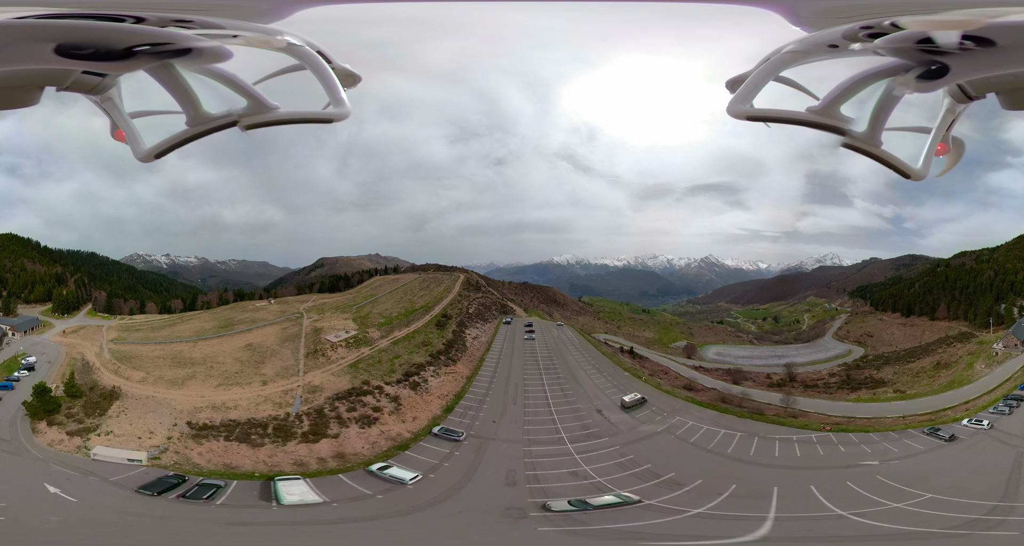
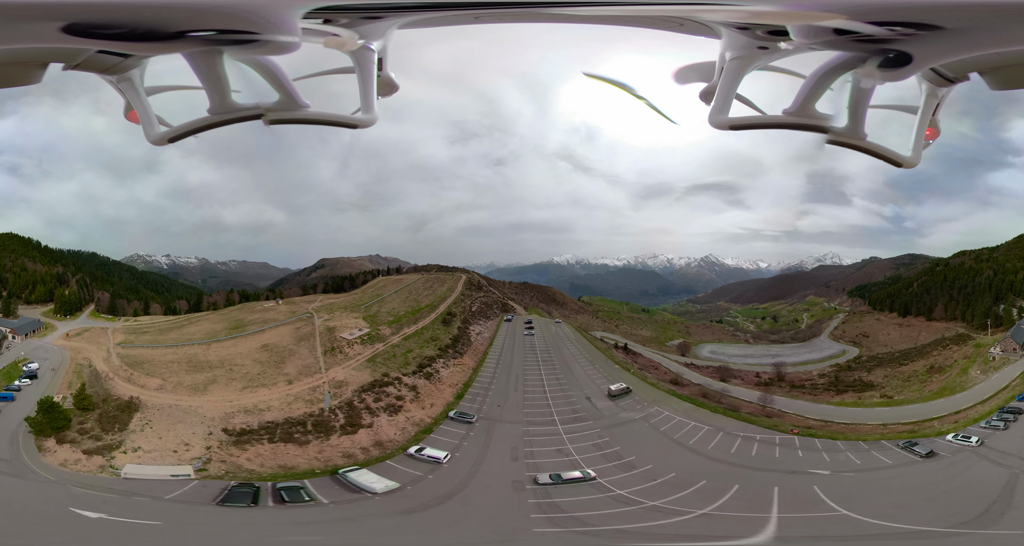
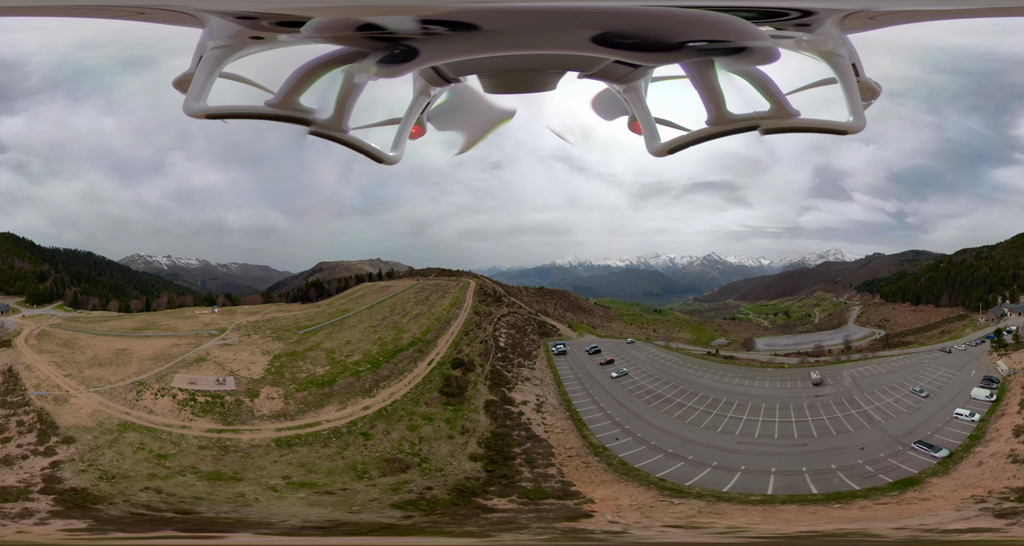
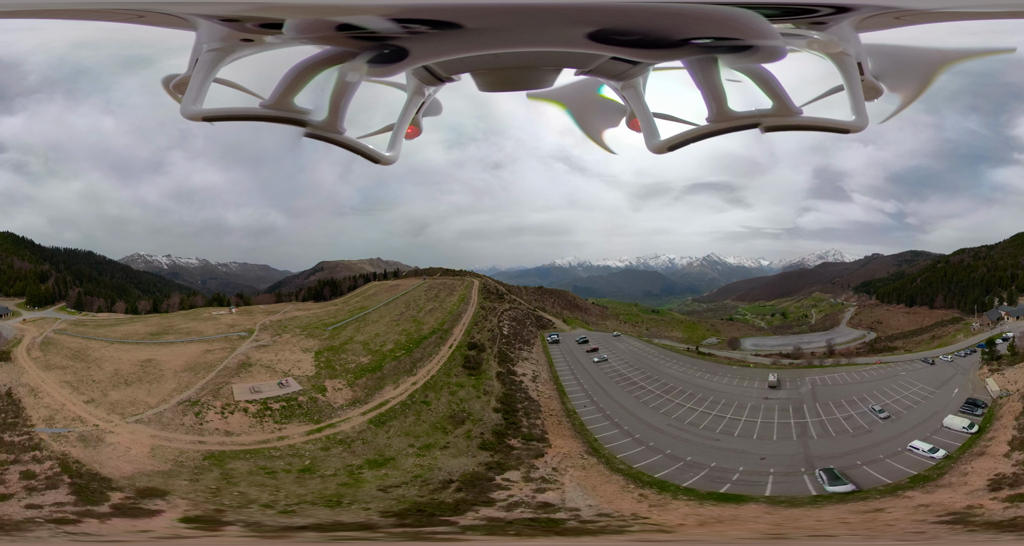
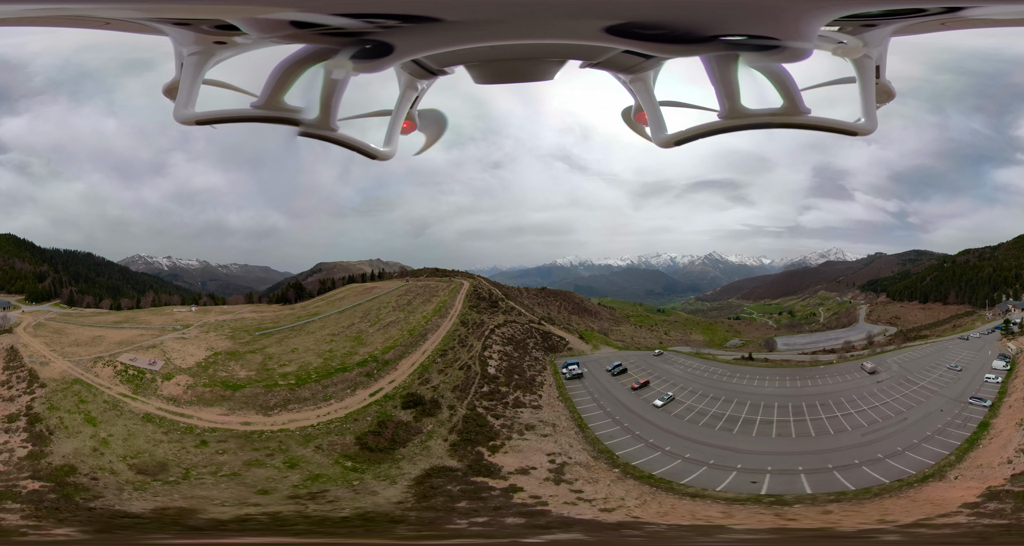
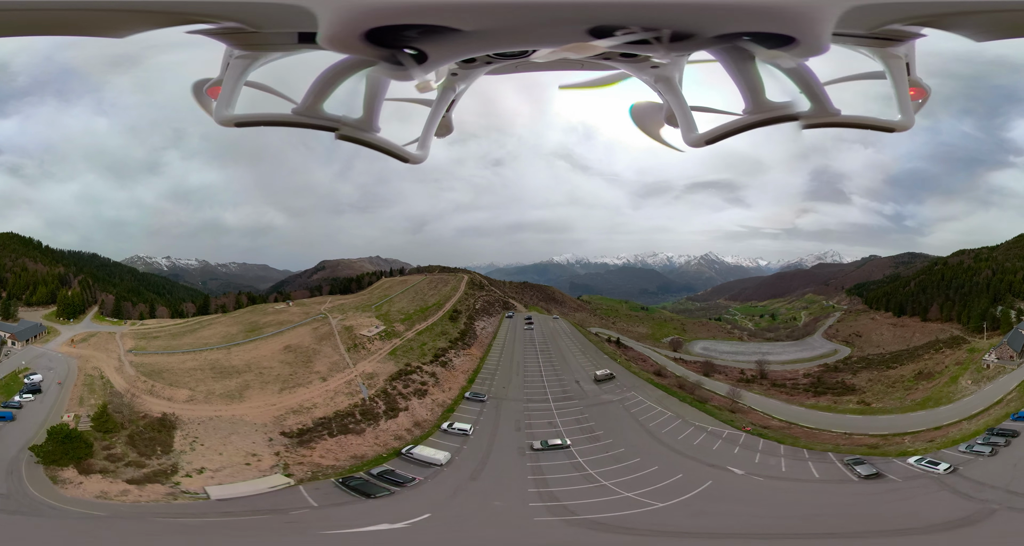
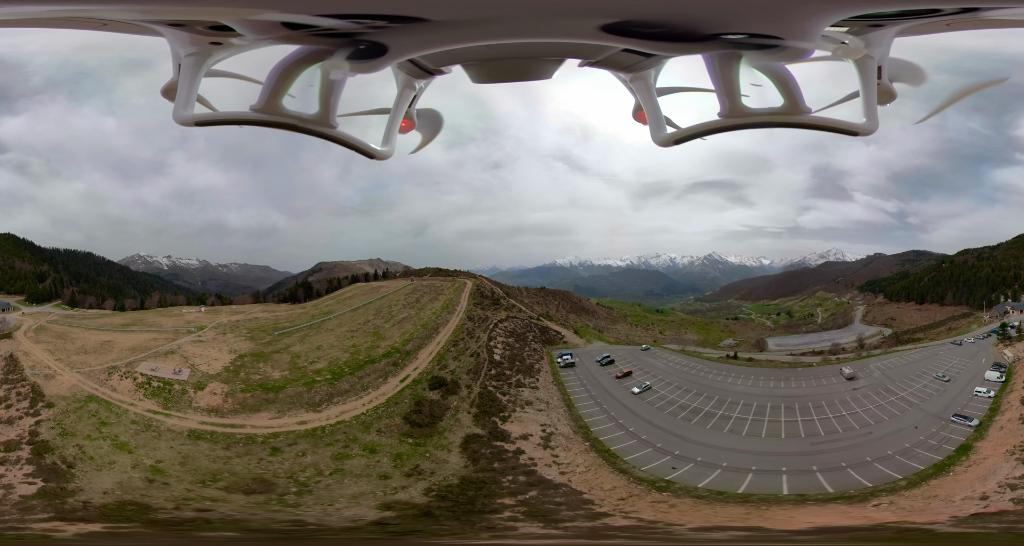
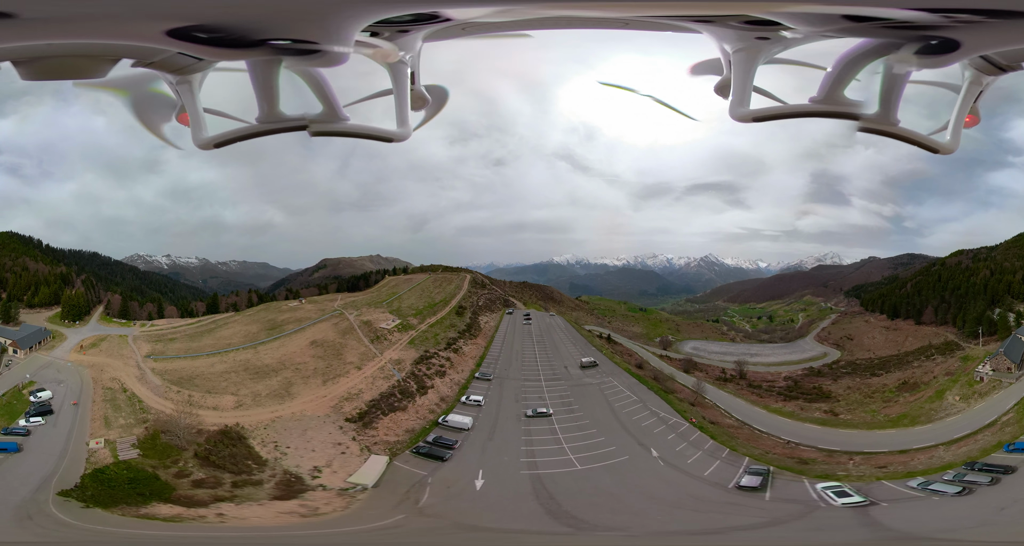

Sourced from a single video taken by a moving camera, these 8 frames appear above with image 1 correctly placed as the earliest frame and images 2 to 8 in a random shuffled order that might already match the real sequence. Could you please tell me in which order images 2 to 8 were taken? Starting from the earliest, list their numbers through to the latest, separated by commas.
2, 6, 8, 4, 3, 7, 5
